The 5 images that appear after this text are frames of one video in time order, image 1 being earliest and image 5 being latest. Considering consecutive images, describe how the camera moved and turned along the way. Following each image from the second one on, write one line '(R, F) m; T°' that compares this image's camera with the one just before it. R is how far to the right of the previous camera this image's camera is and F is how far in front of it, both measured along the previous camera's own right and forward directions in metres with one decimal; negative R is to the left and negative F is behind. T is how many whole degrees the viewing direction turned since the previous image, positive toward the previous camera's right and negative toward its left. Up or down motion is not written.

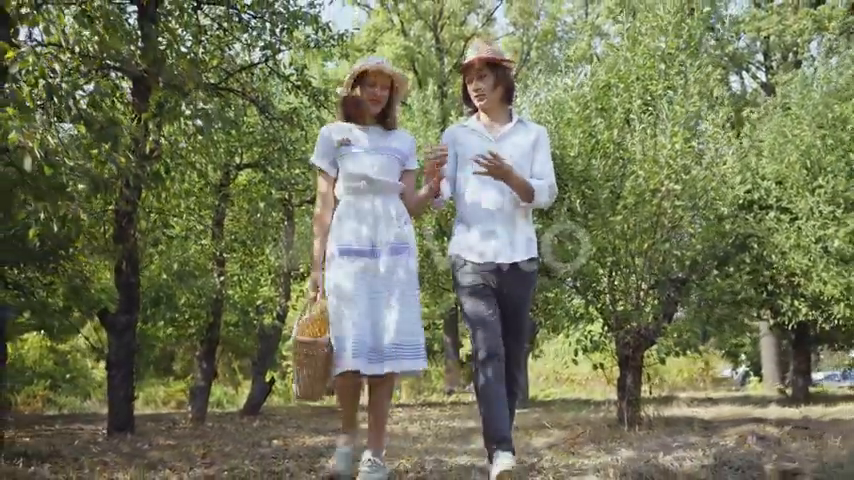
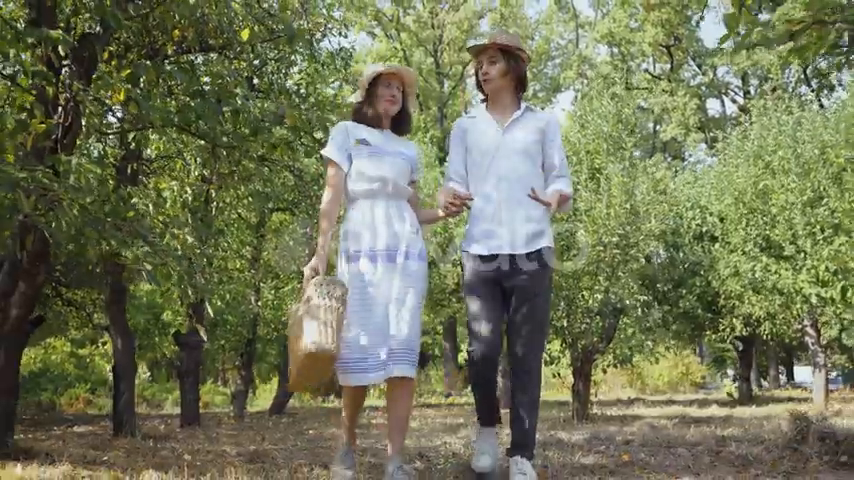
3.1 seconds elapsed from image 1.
(+0.1, -3.0) m; 0°
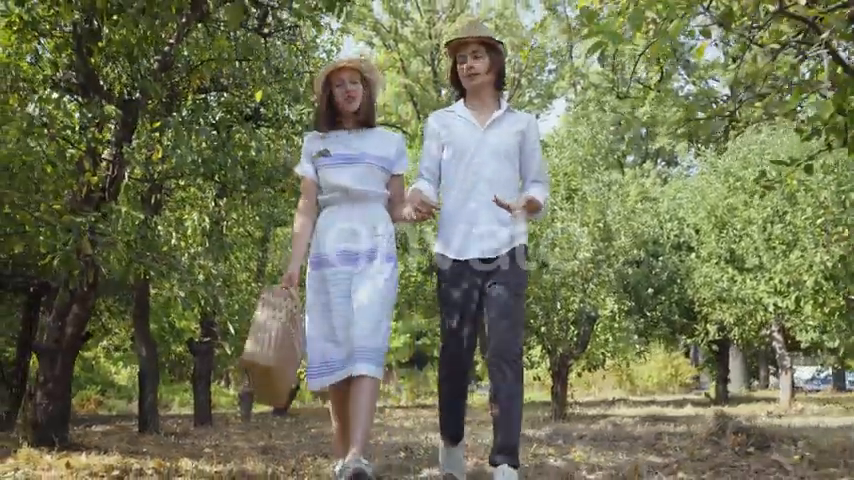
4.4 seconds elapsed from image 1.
(+0.1, -1.3) m; 0°
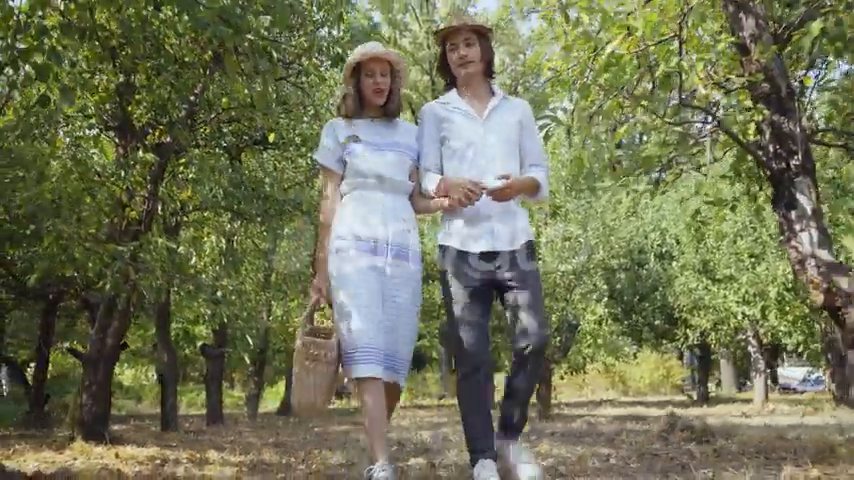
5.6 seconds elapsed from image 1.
(+0.1, -1.2) m; 0°
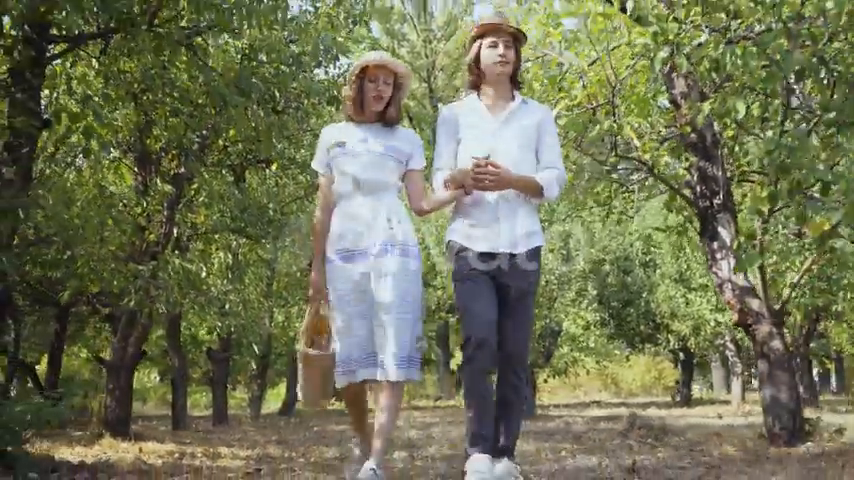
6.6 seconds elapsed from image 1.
(+0.2, -1.0) m; 0°
